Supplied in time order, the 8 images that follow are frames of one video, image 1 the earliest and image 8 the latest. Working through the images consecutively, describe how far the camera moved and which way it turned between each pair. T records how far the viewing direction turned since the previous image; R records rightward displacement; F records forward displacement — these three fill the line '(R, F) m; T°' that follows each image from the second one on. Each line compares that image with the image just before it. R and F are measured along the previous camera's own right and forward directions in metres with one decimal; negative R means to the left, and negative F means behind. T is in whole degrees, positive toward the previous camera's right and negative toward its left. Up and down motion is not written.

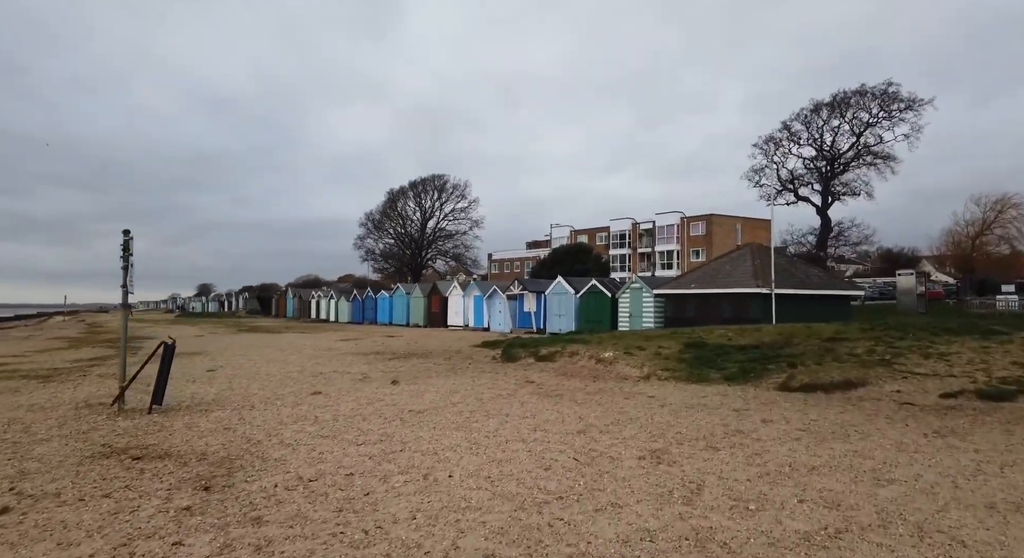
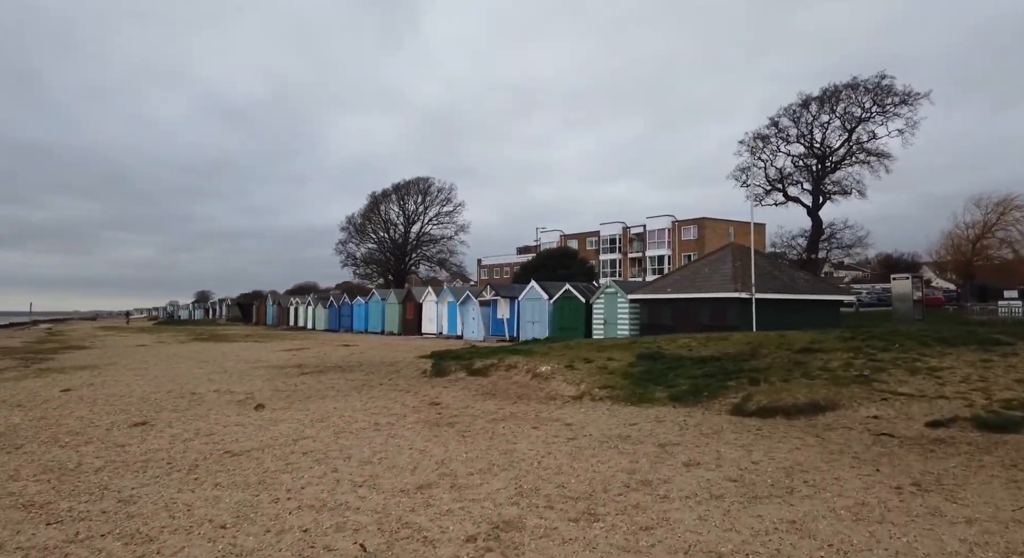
(+2.0, +2.6) m; 0°
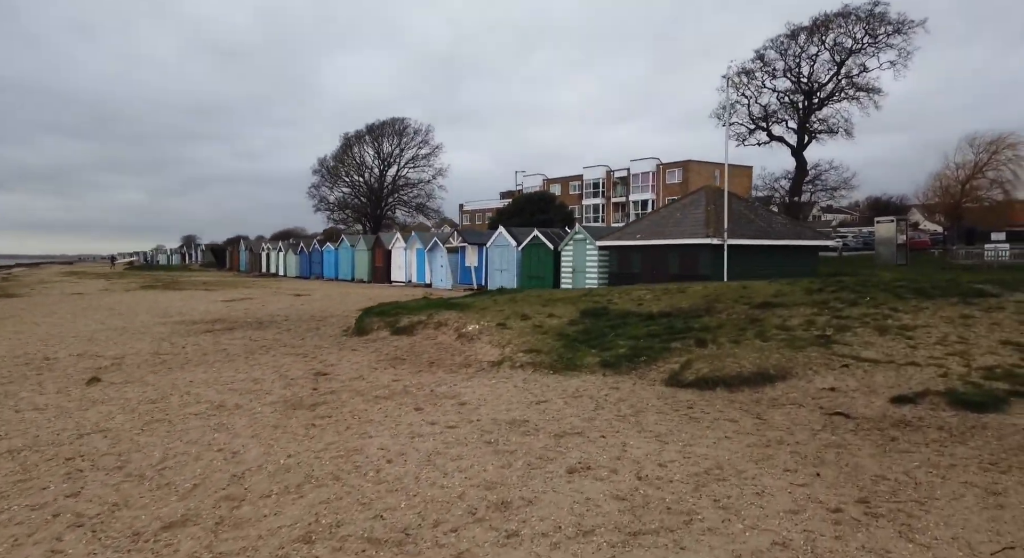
(+1.6, +2.1) m; +1°
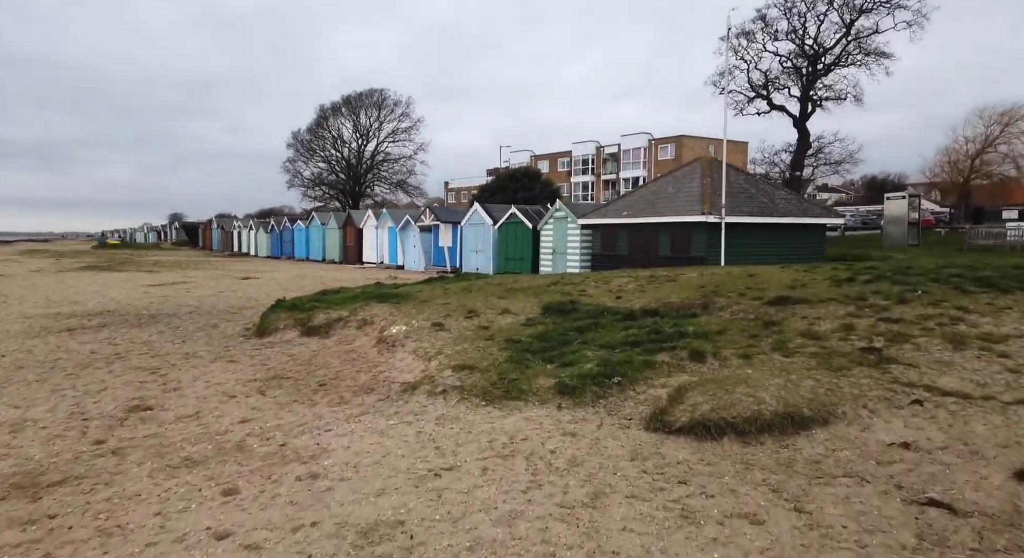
(+1.0, +3.5) m; +1°
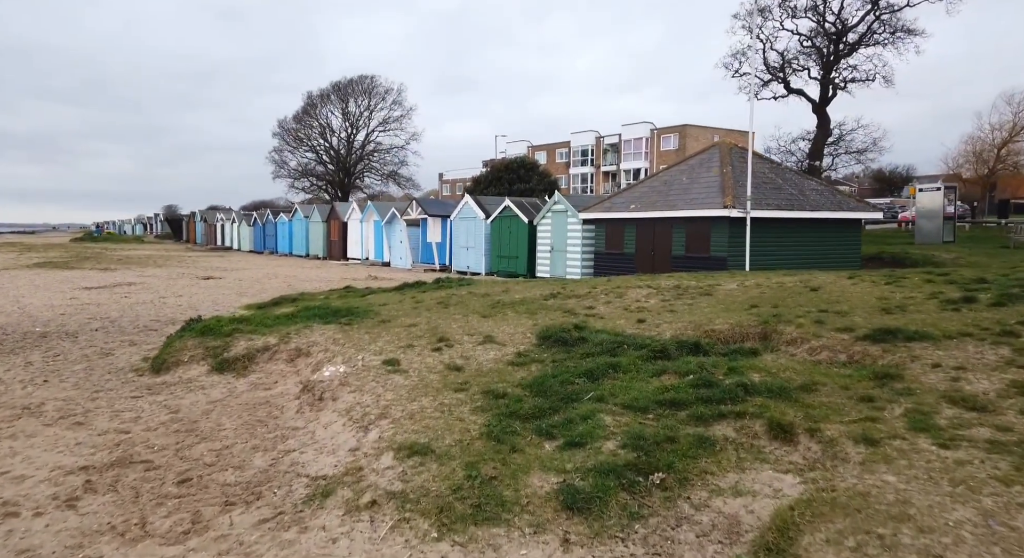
(+0.2, +3.3) m; 0°
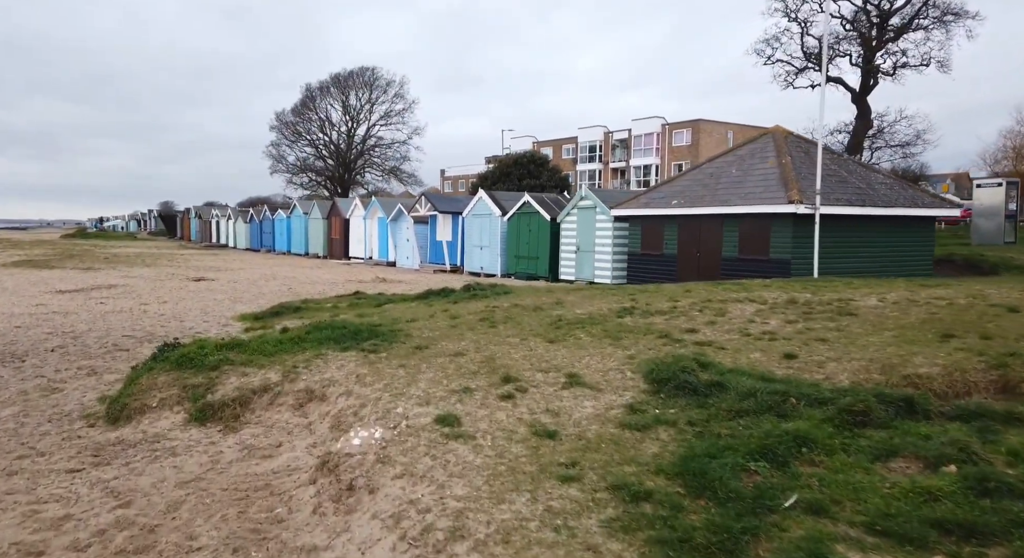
(-1.1, +2.7) m; 0°
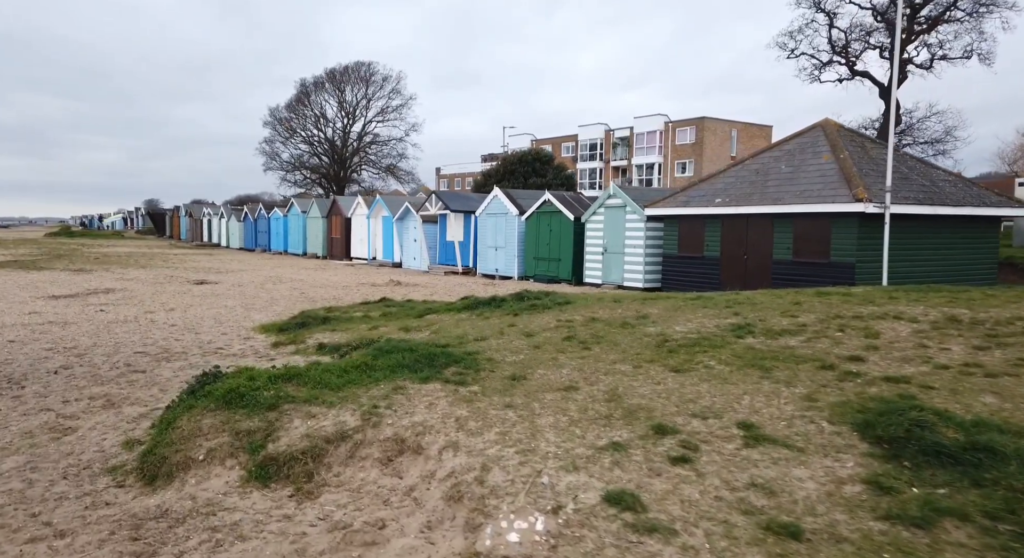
(-1.5, +1.6) m; +1°
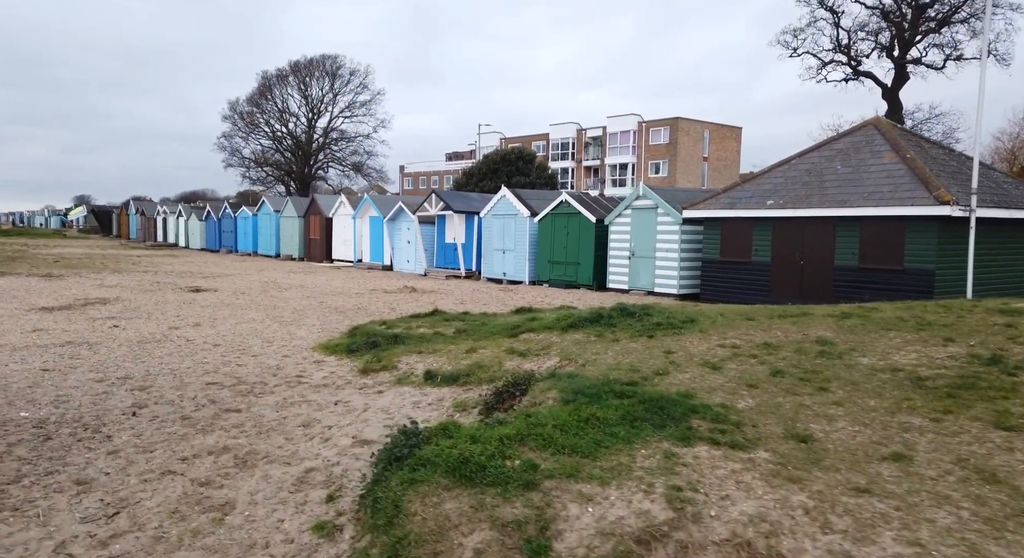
(-3.0, +1.8) m; +4°
